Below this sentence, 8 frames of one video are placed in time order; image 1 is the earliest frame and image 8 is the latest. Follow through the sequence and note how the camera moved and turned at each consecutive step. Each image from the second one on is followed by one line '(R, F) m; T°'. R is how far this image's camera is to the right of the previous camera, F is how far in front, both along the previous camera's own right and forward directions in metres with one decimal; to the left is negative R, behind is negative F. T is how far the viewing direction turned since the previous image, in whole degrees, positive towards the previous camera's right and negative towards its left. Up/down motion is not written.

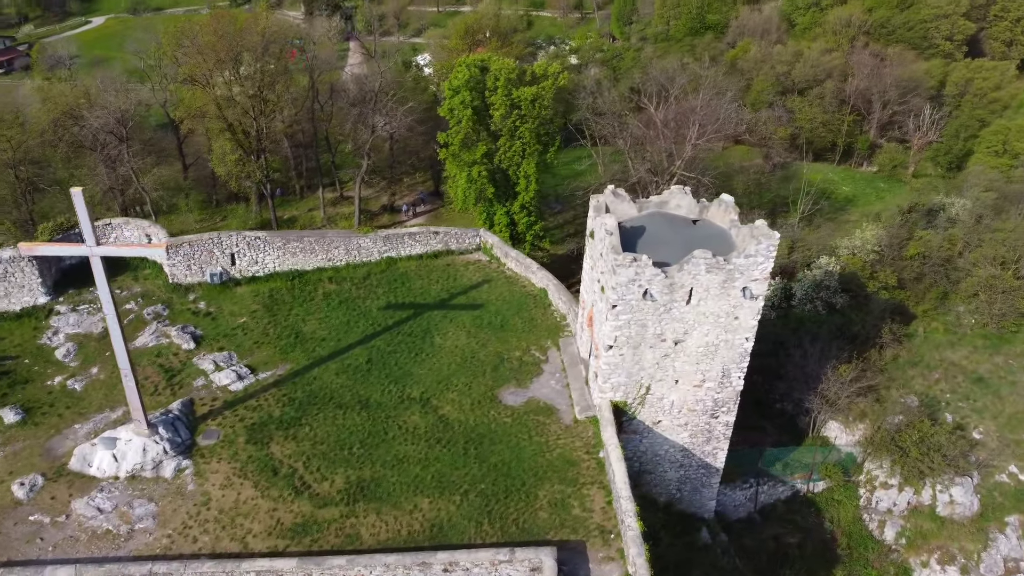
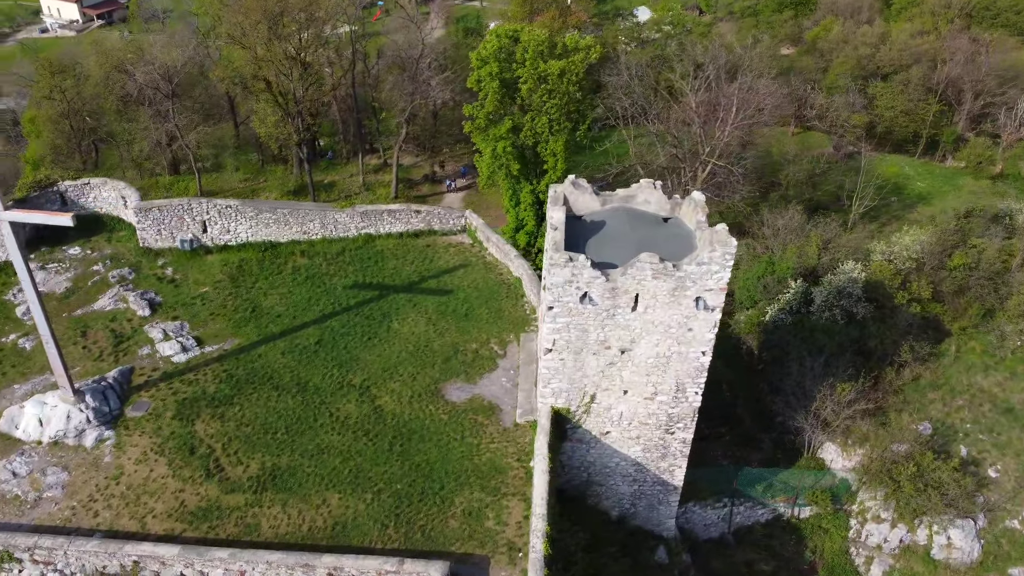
(+2.3, +1.0) m; -6°
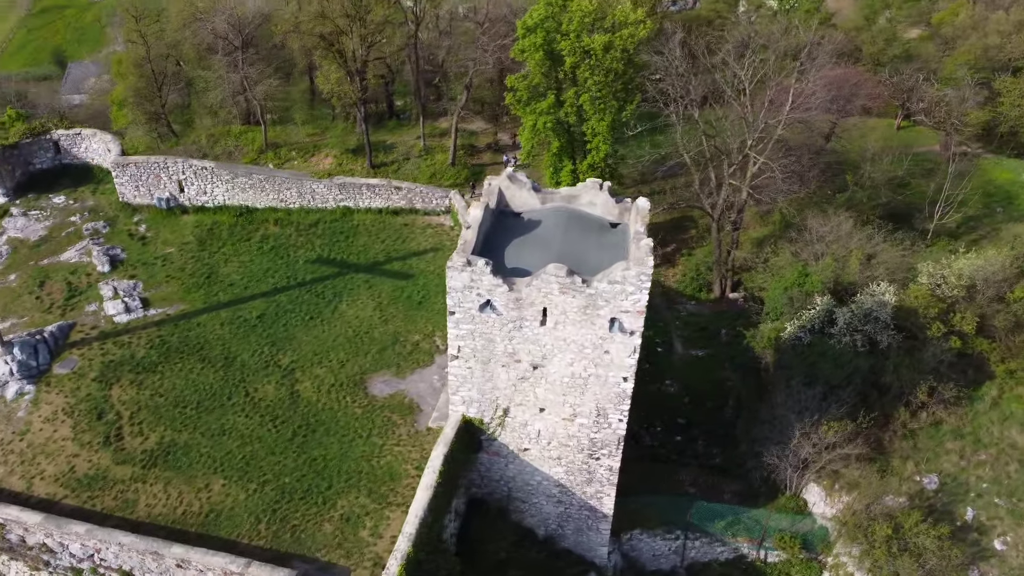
(+2.9, +1.2) m; -8°
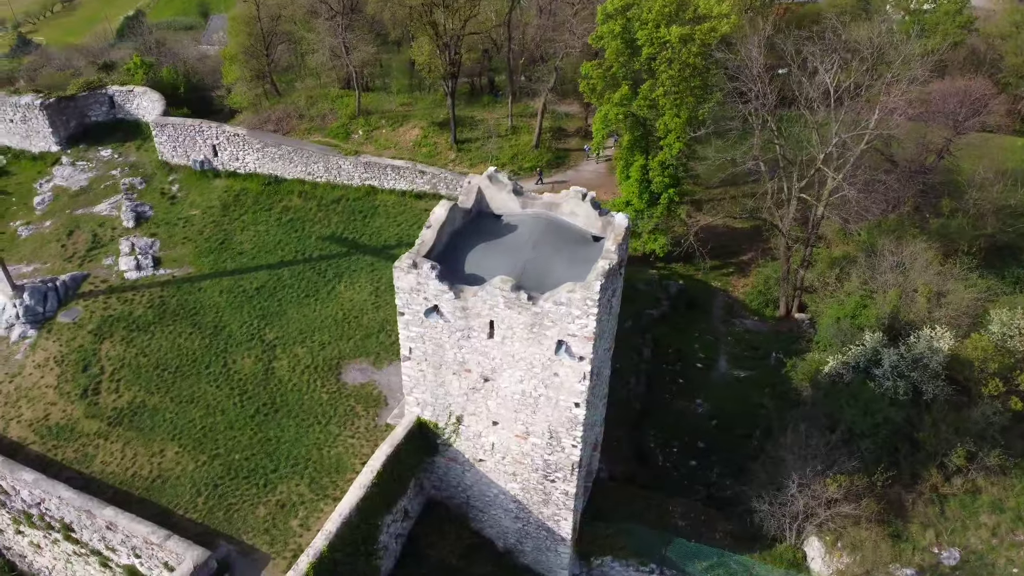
(+2.1, +0.7) m; -8°
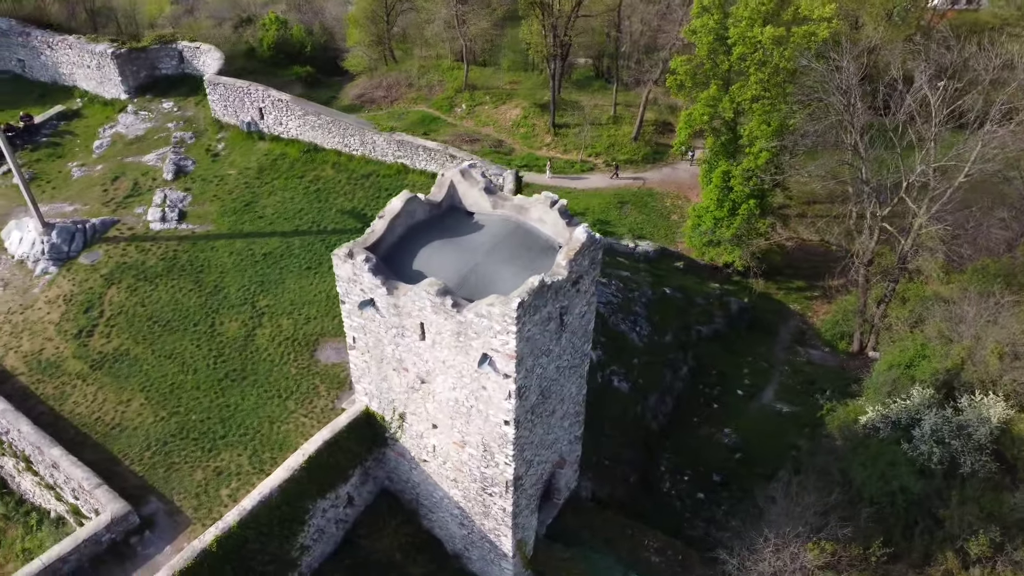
(+2.3, +0.7) m; -9°
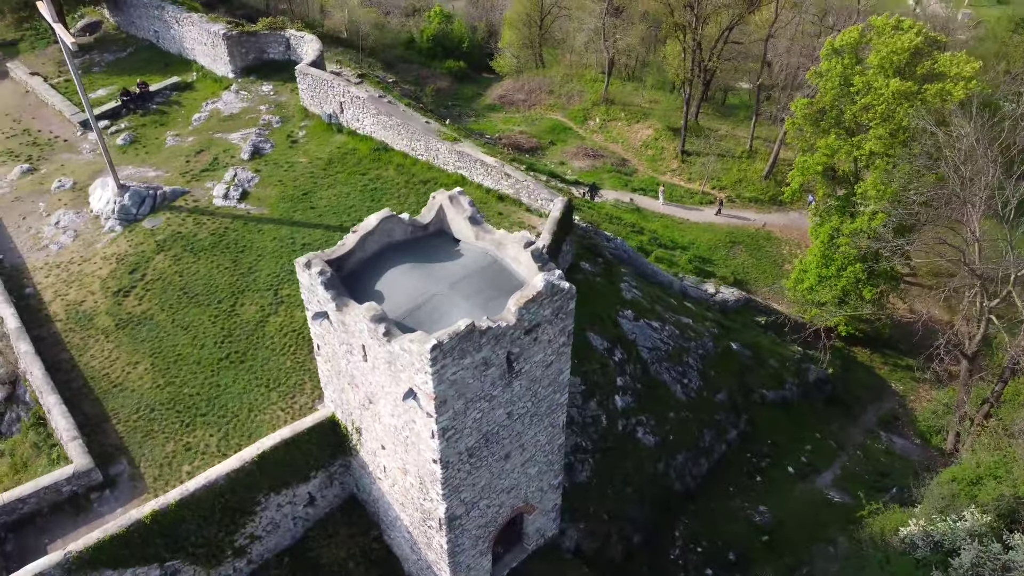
(+2.4, +0.6) m; -11°
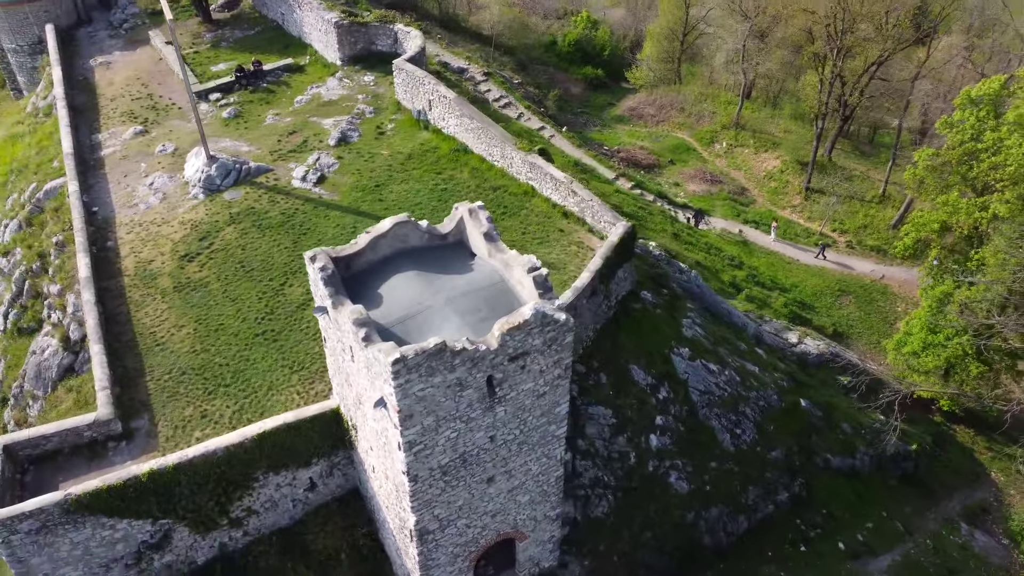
(+1.6, +0.4) m; -10°
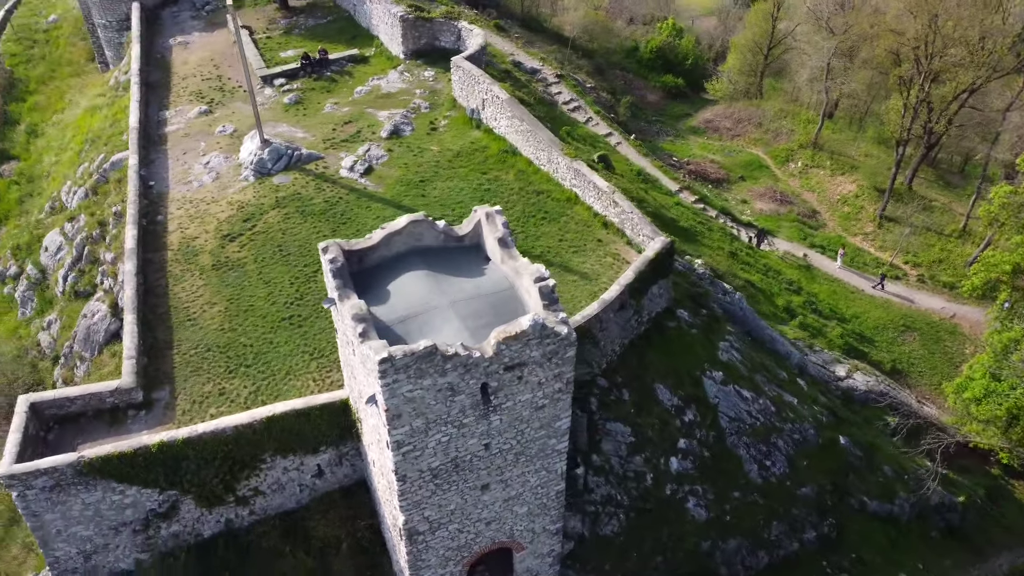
(+0.8, +0.2) m; -5°
